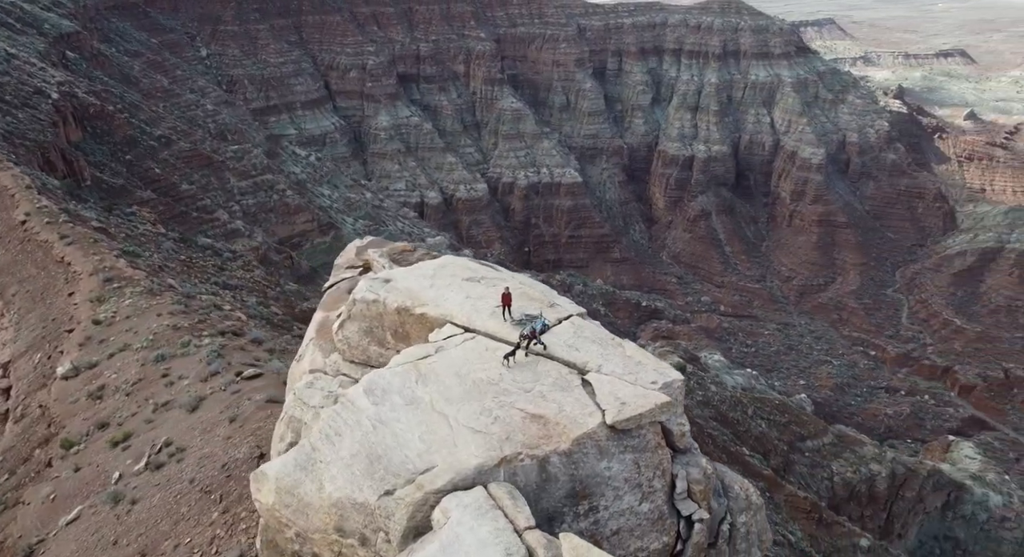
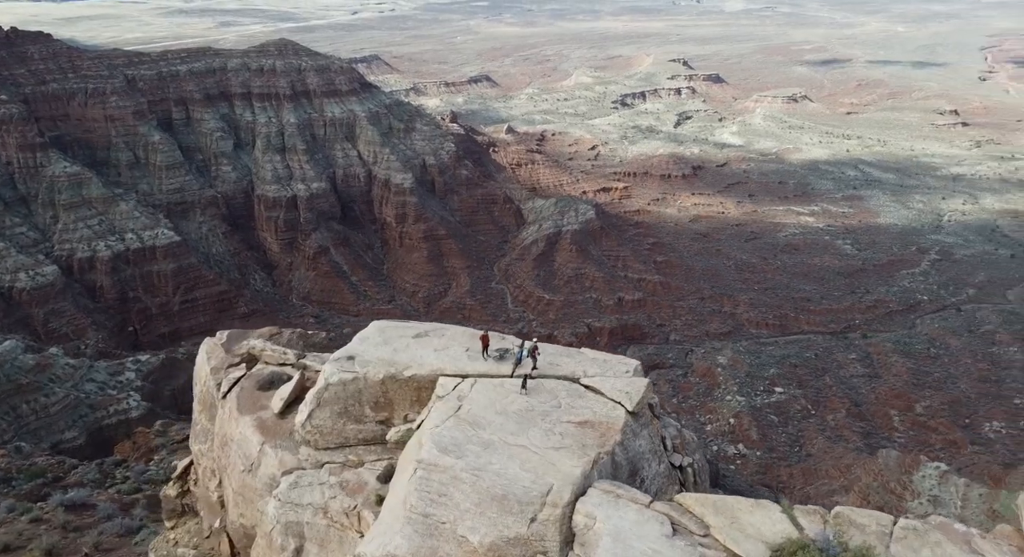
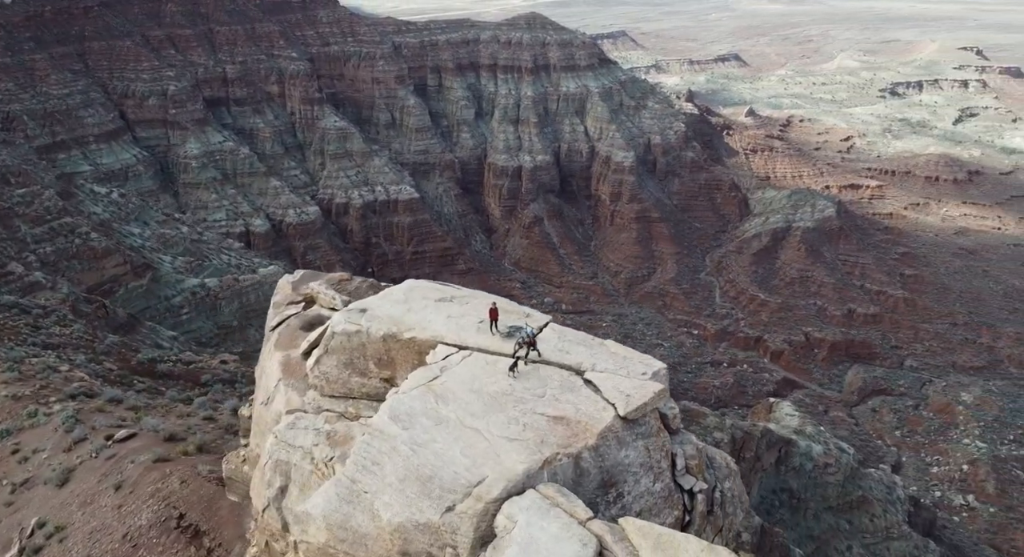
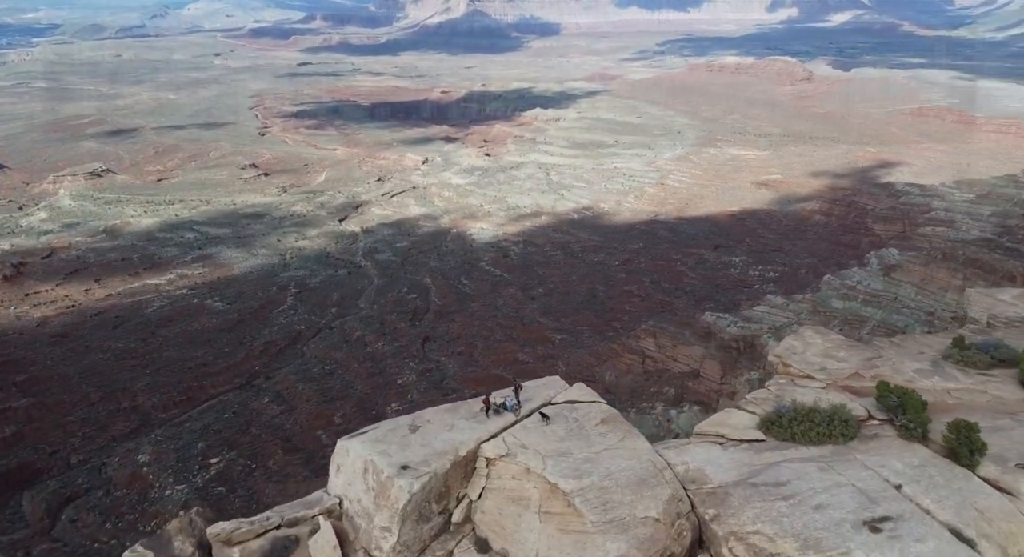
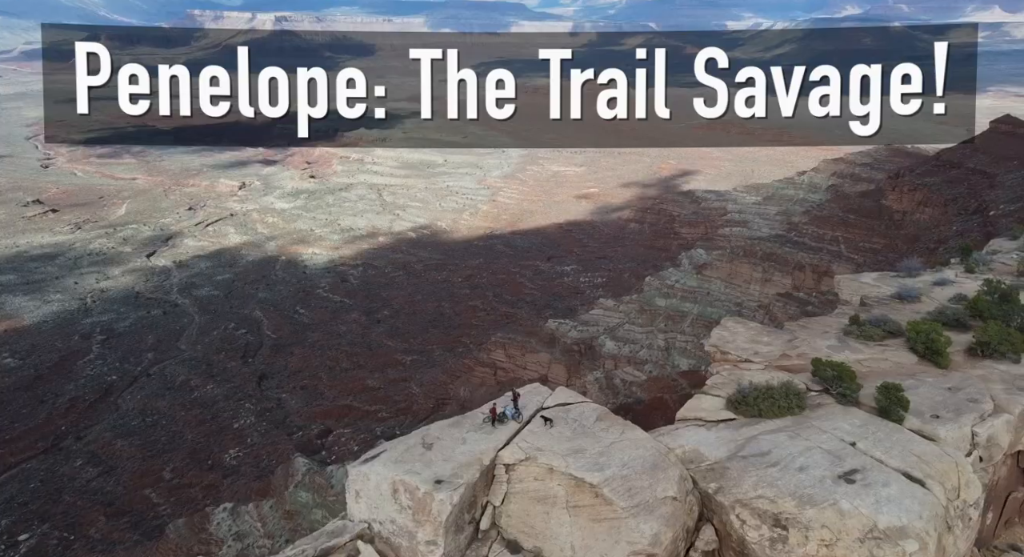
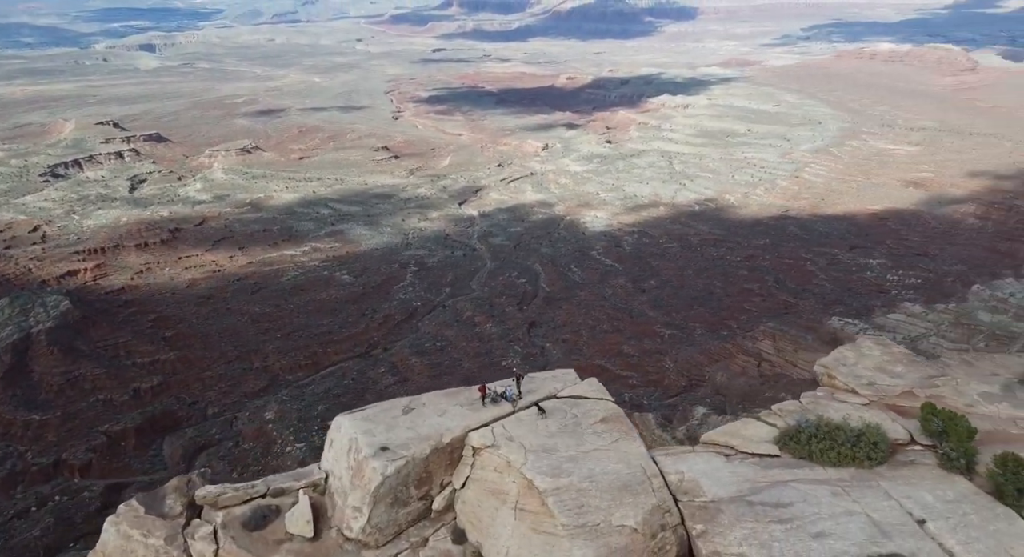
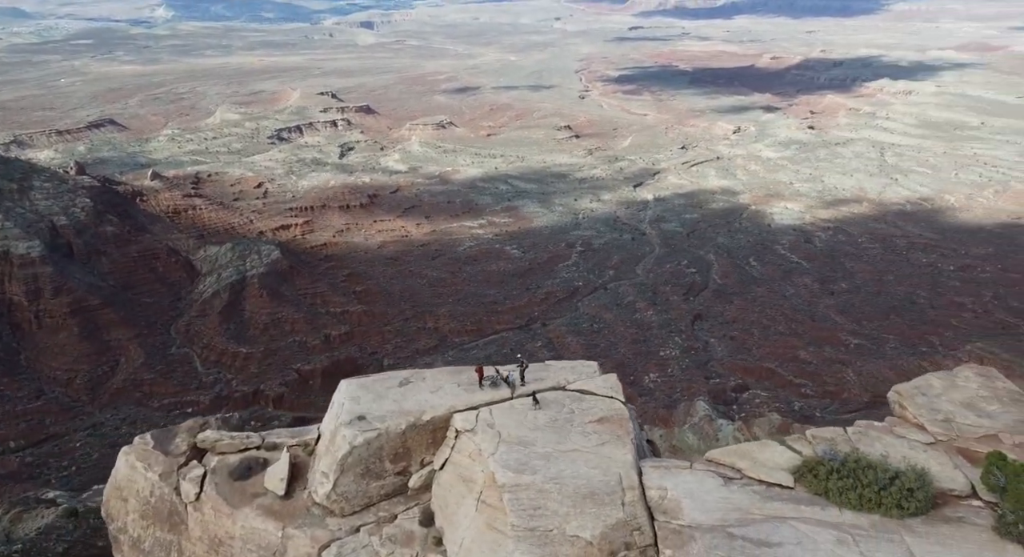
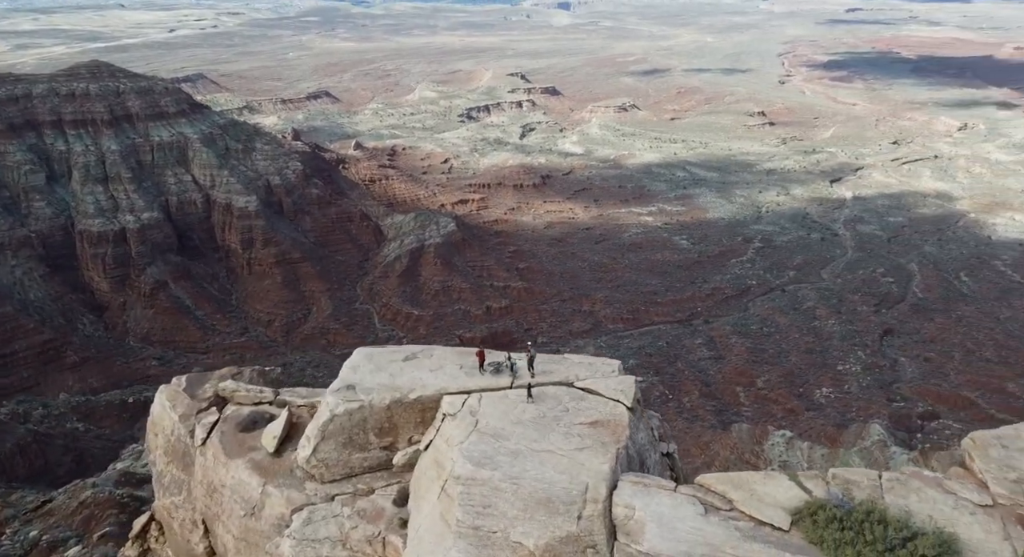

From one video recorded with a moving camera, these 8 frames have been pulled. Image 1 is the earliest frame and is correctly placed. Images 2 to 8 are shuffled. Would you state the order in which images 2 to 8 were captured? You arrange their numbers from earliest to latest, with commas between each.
3, 2, 8, 7, 6, 4, 5
